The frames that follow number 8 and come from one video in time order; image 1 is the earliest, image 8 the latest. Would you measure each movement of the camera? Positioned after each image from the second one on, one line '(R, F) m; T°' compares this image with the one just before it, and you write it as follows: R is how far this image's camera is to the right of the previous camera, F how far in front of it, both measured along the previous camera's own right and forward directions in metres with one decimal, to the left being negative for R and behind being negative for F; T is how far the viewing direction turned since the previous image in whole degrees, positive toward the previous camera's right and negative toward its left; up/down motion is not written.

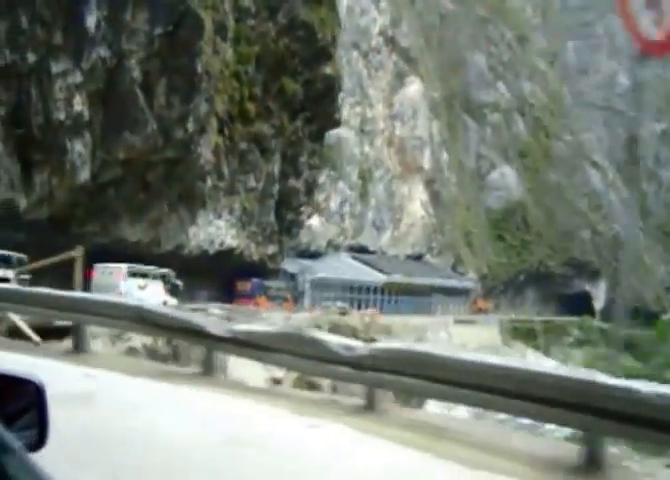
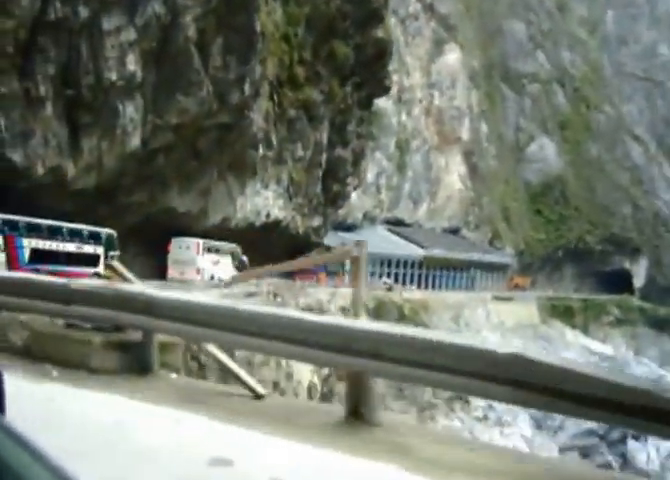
(-1.1, +1.2) m; -1°
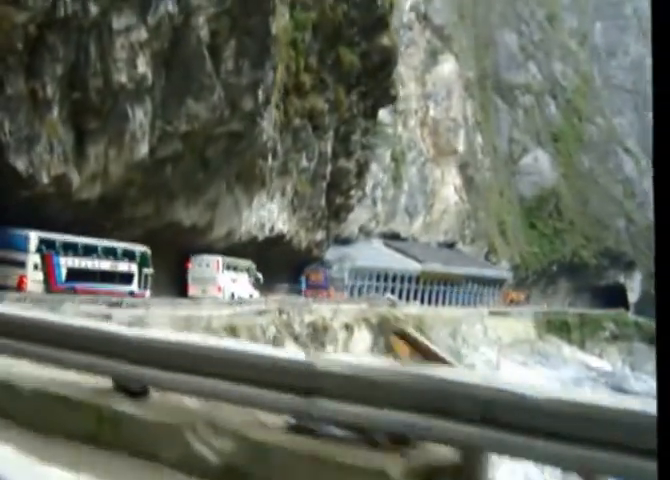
(-0.8, +0.9) m; +2°
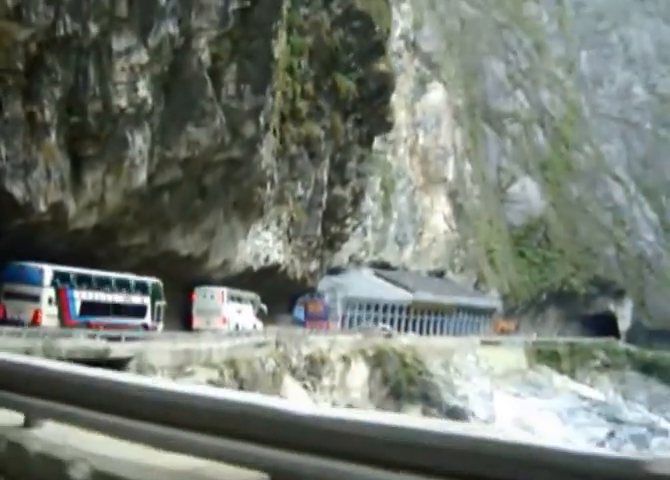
(-0.5, +0.6) m; +2°
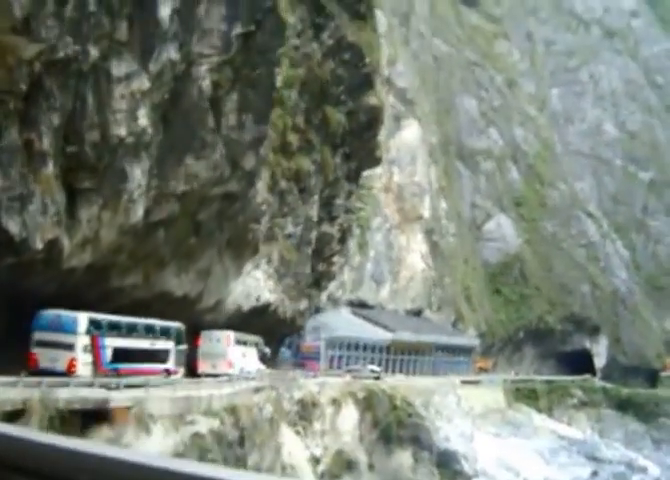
(-0.9, +0.8) m; +3°
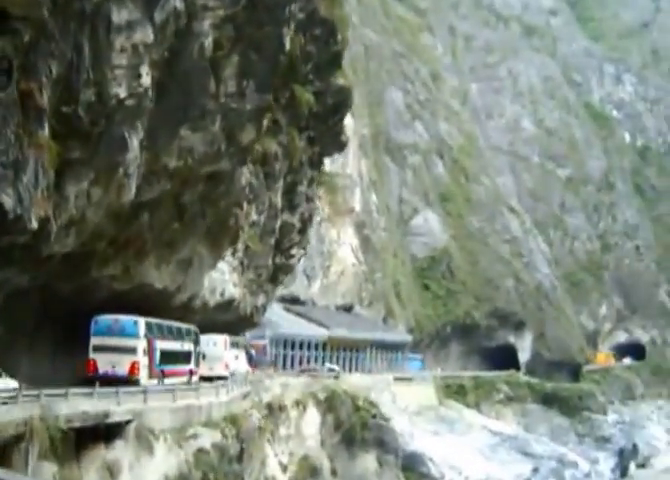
(-2.0, +1.8) m; +8°
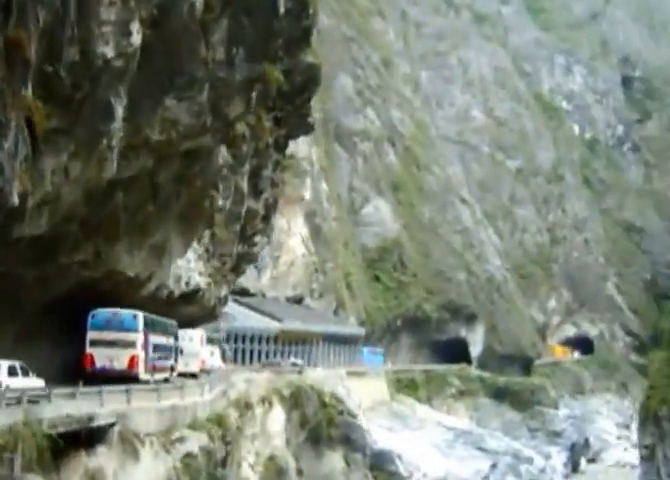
(-0.9, +1.1) m; +5°
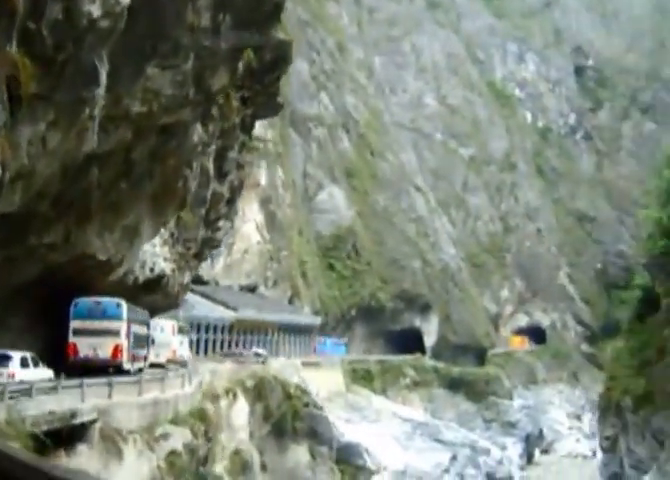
(-0.7, +0.7) m; +4°
